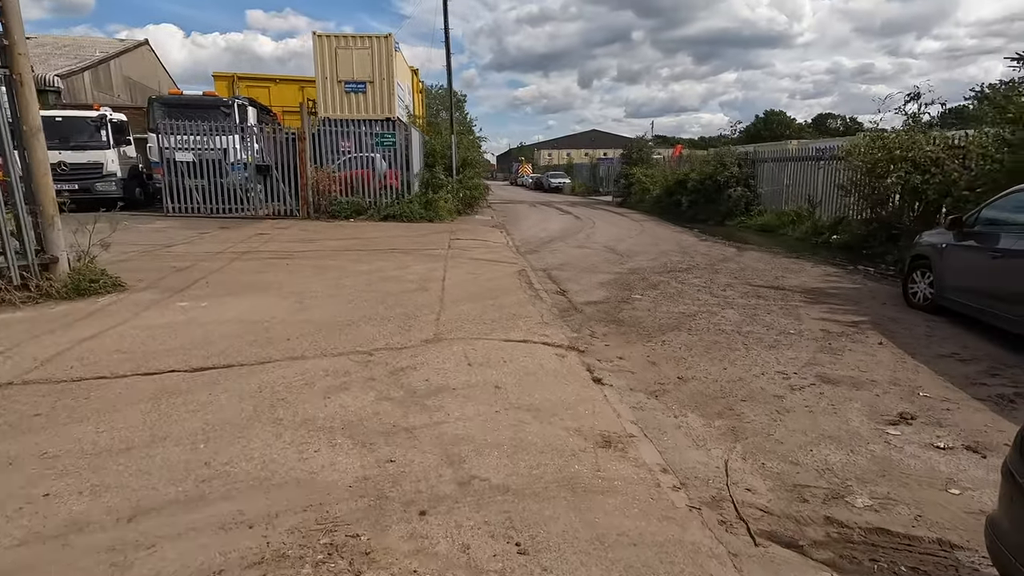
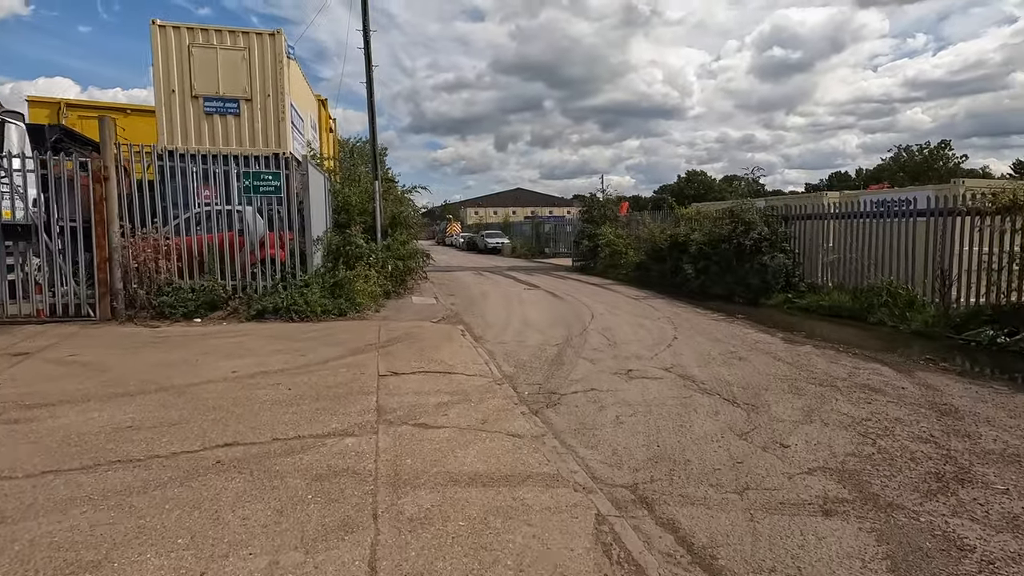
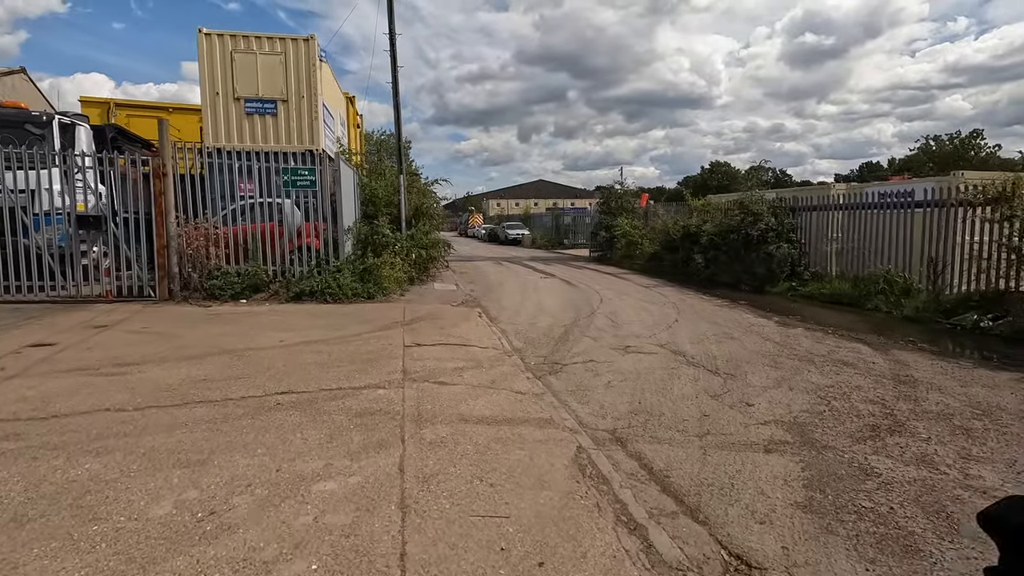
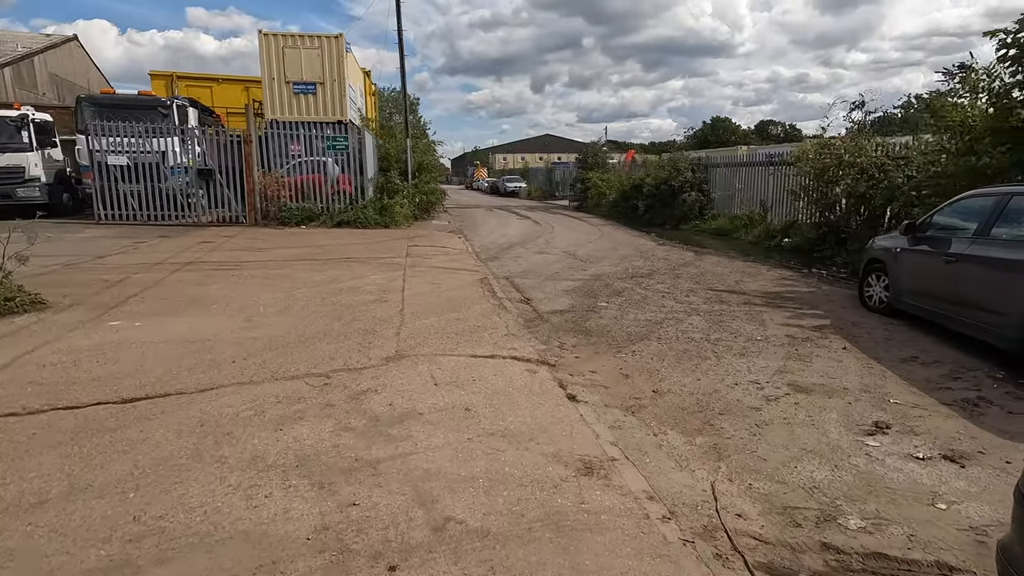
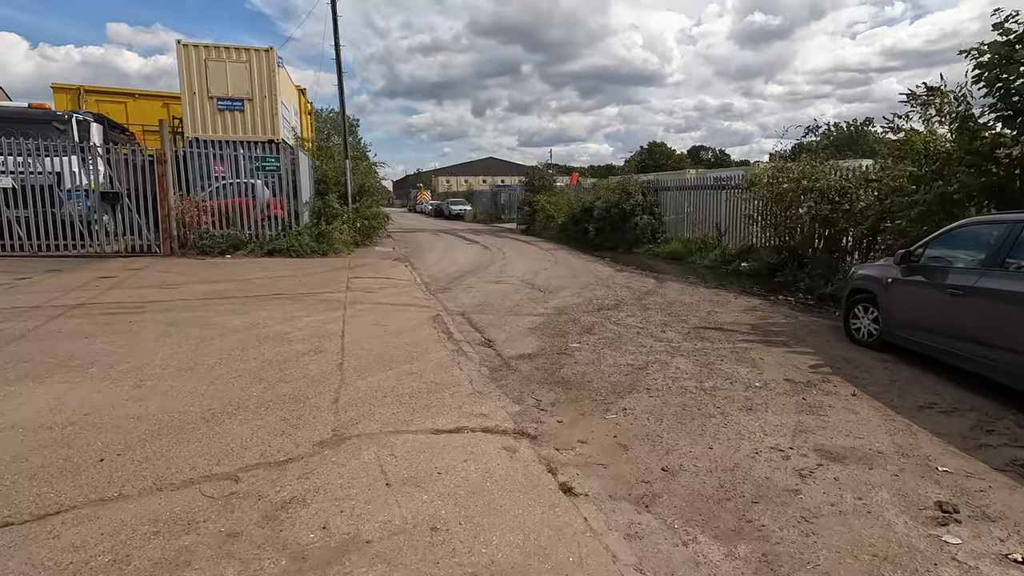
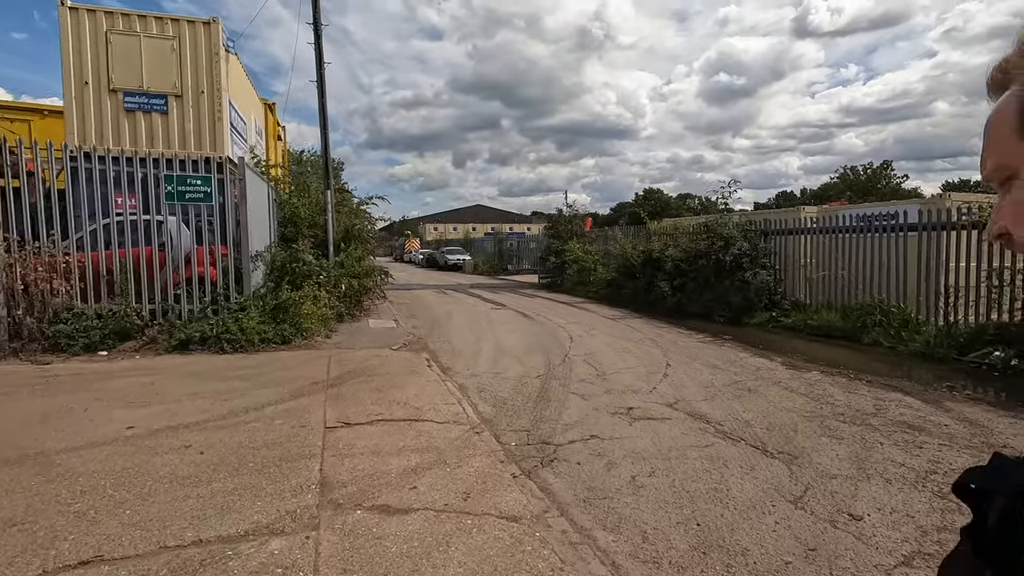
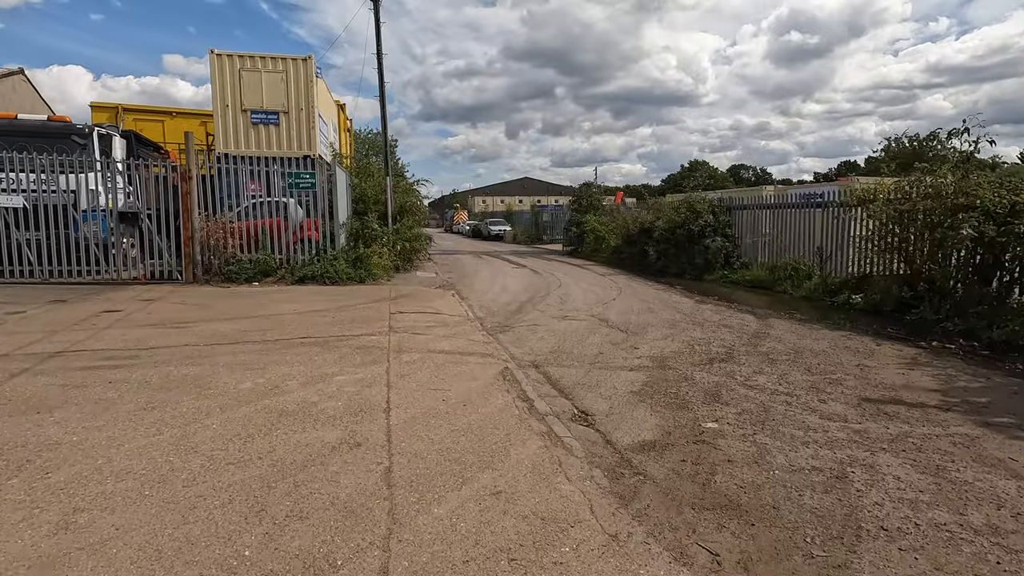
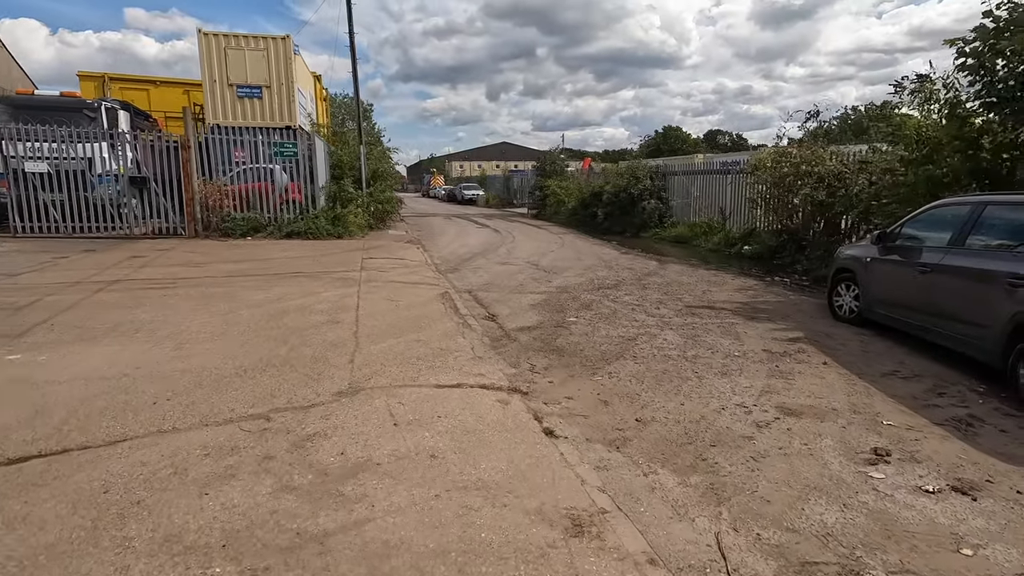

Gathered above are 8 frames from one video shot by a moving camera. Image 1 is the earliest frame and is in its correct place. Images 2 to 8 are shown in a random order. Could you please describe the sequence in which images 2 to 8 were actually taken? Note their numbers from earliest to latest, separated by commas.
4, 8, 5, 7, 3, 2, 6
